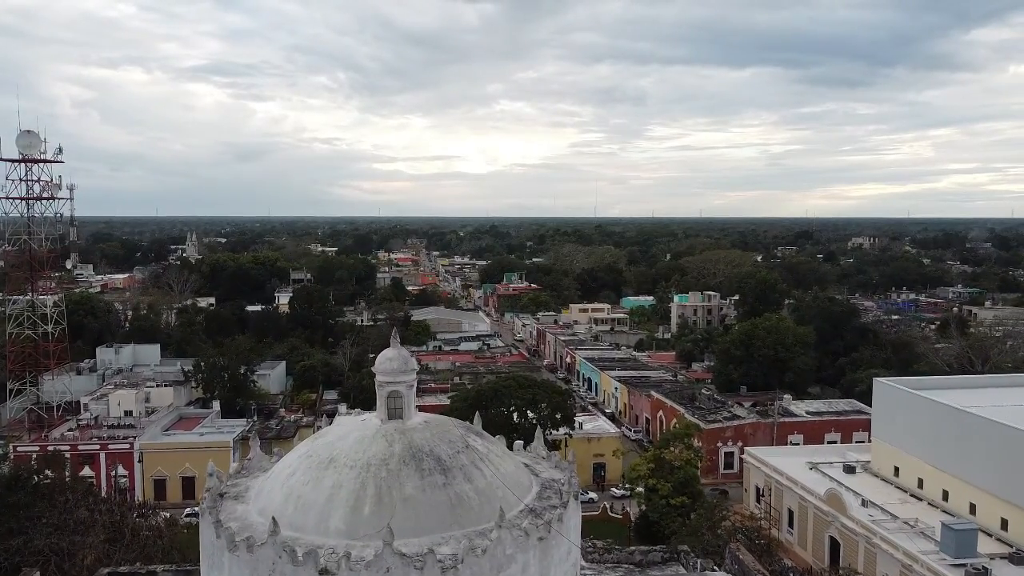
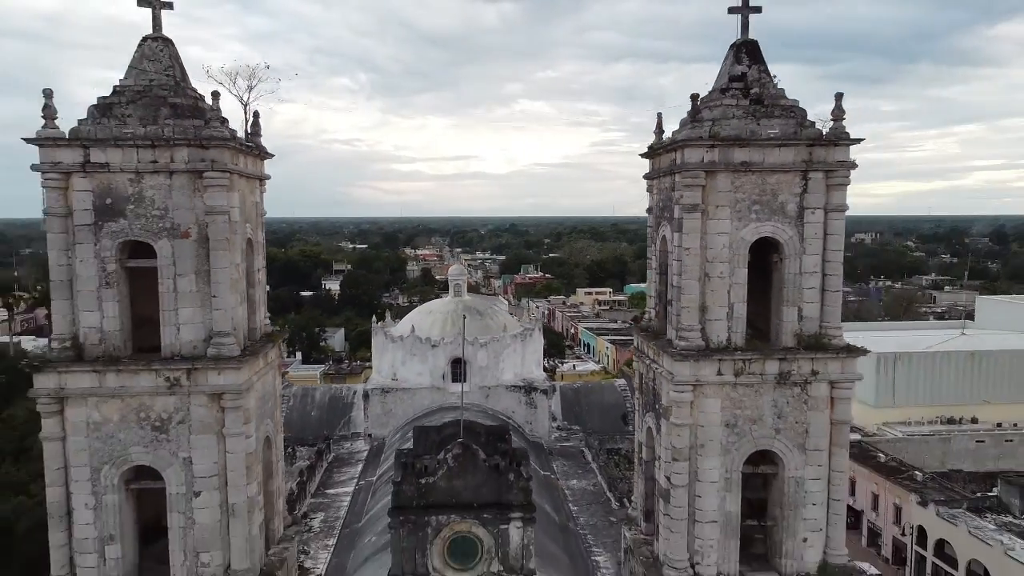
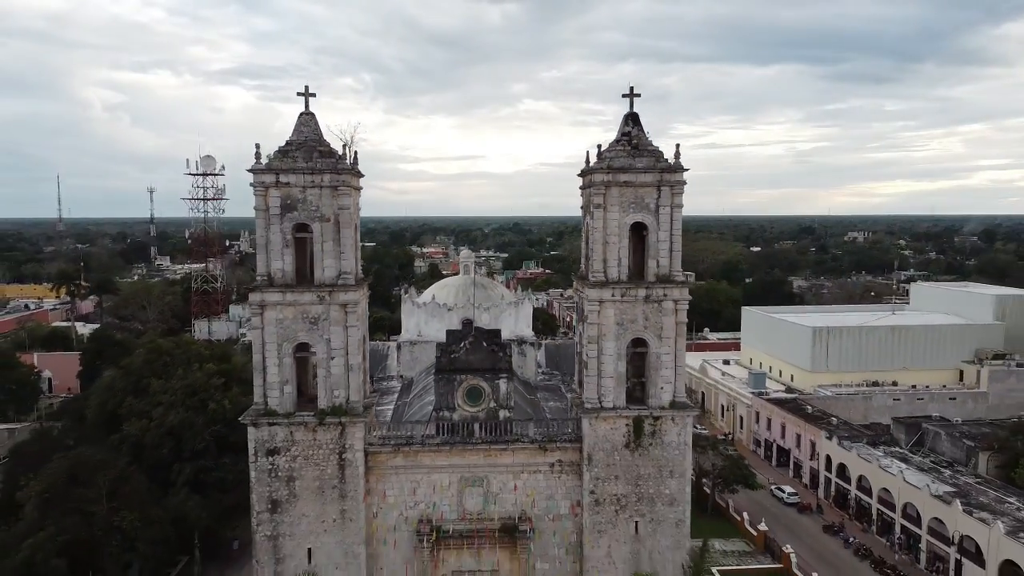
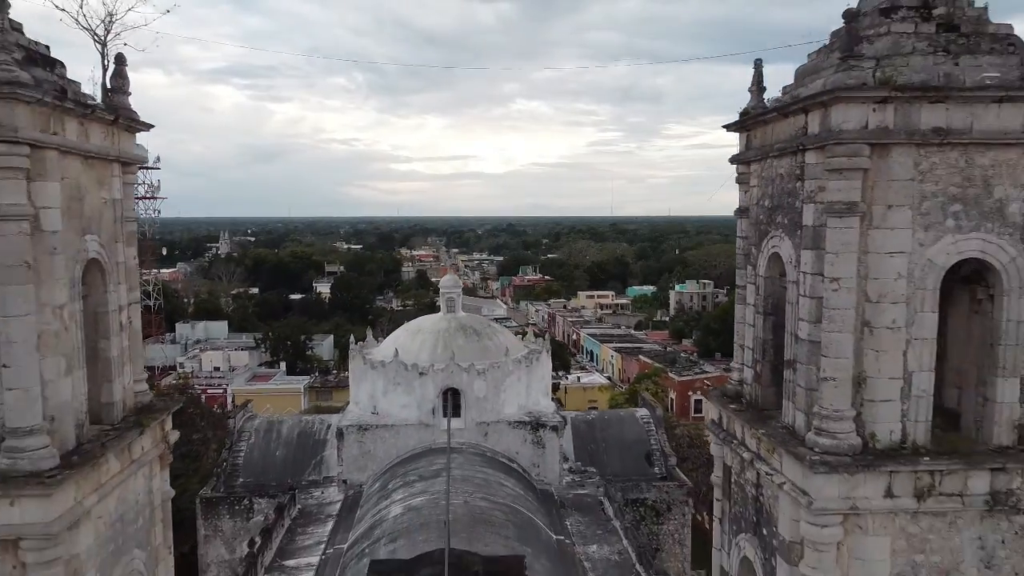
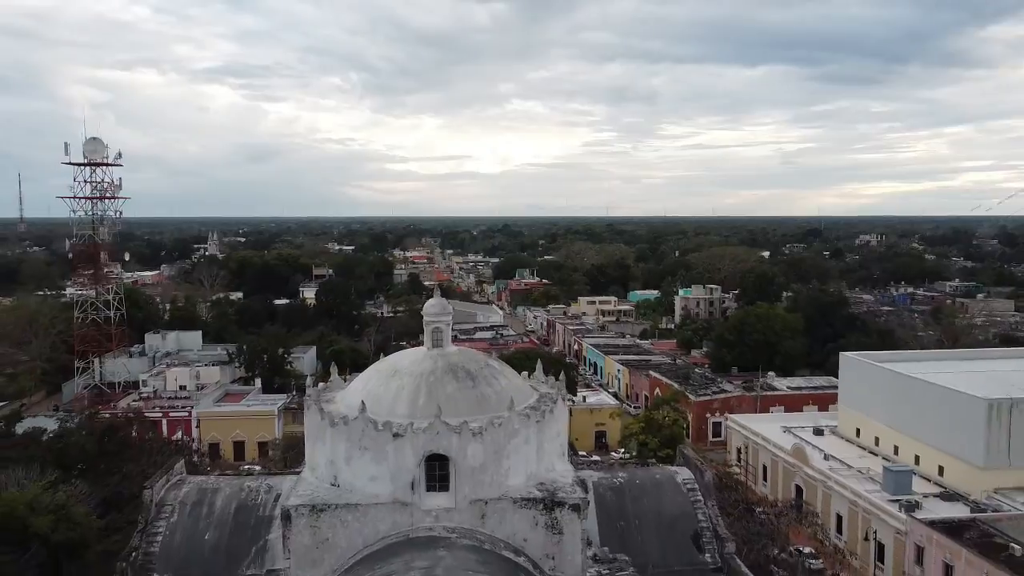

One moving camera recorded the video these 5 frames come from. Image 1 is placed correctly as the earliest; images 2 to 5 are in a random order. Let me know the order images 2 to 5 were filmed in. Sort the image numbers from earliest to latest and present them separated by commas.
5, 4, 2, 3
